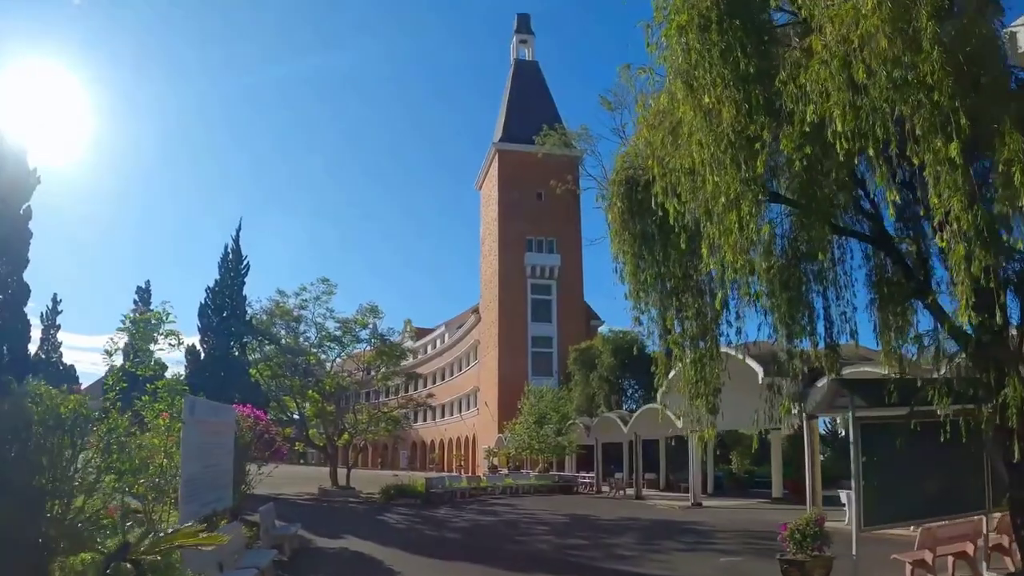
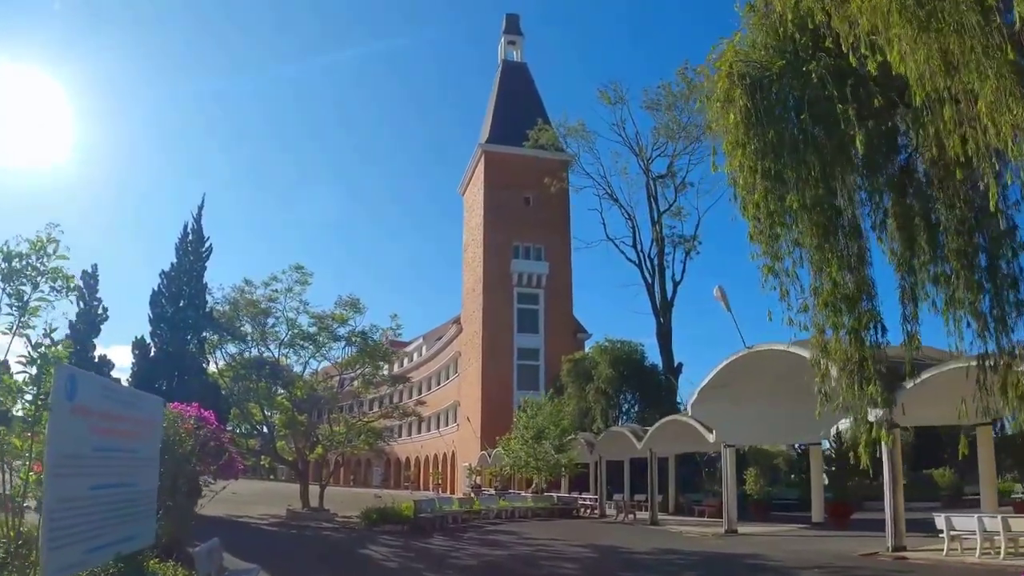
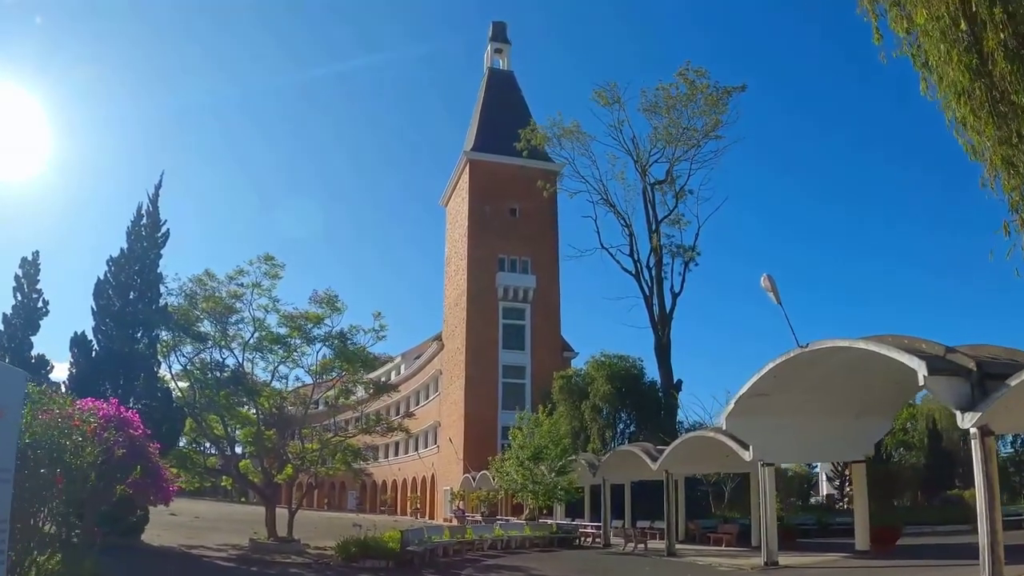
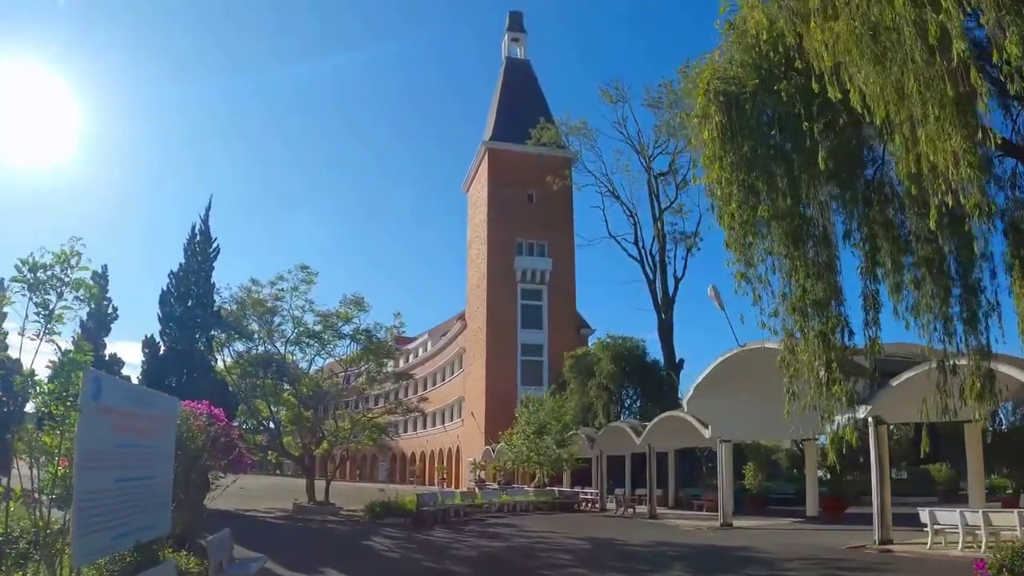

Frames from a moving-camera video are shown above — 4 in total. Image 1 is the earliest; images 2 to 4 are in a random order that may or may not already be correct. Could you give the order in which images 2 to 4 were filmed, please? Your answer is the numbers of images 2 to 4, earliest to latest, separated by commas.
4, 2, 3
